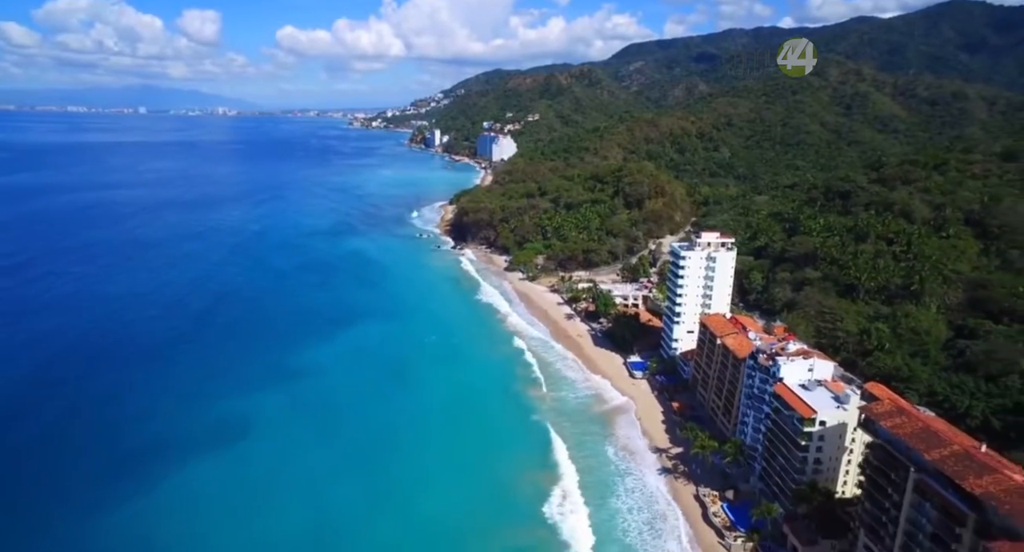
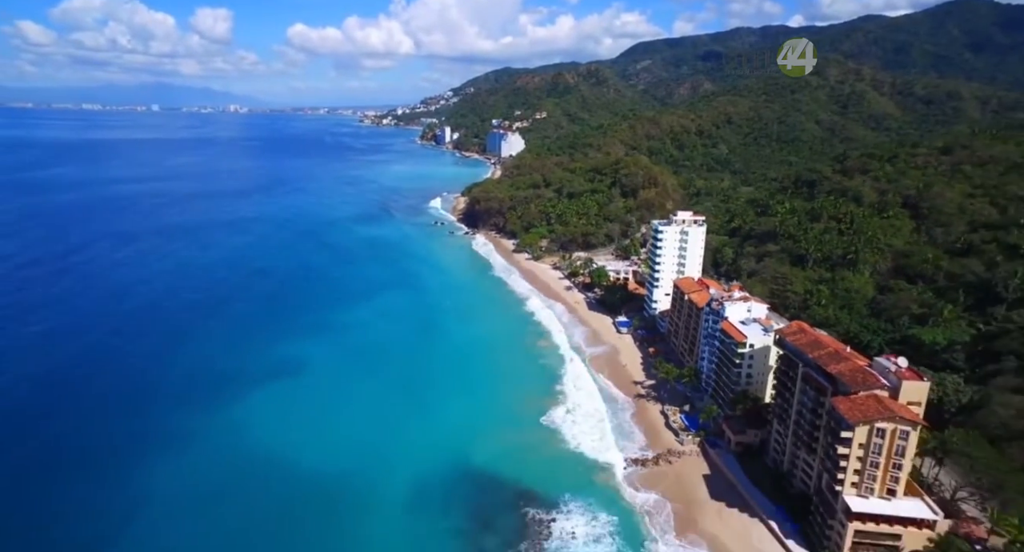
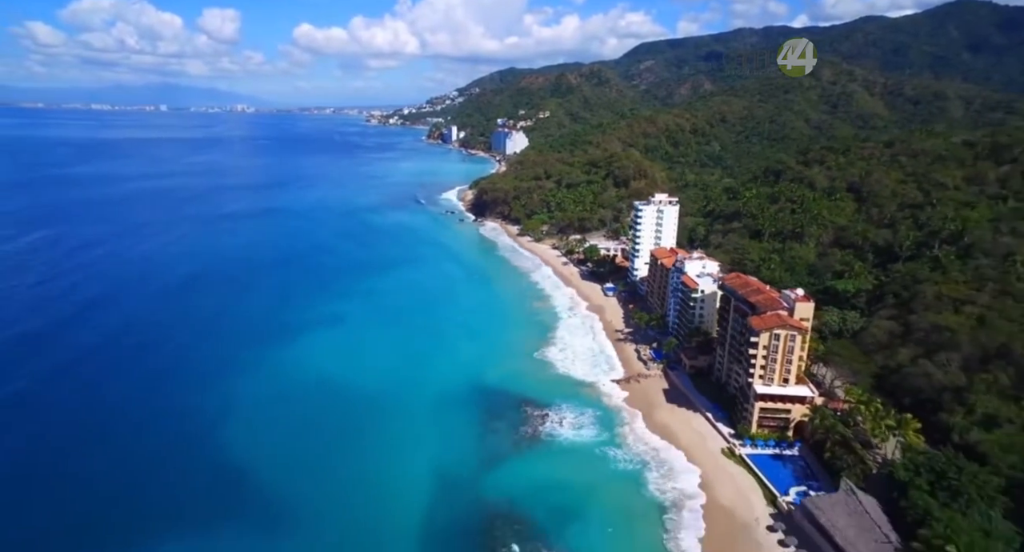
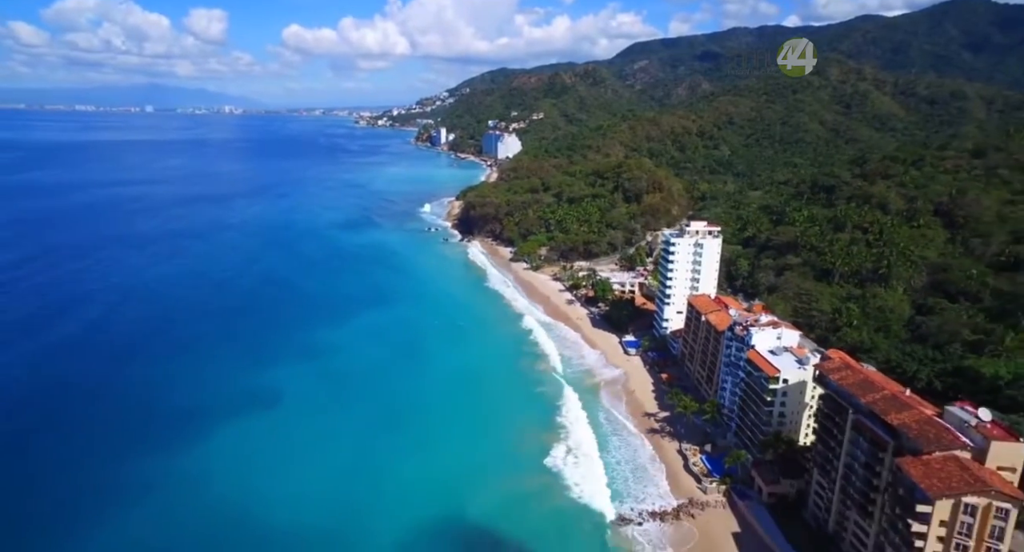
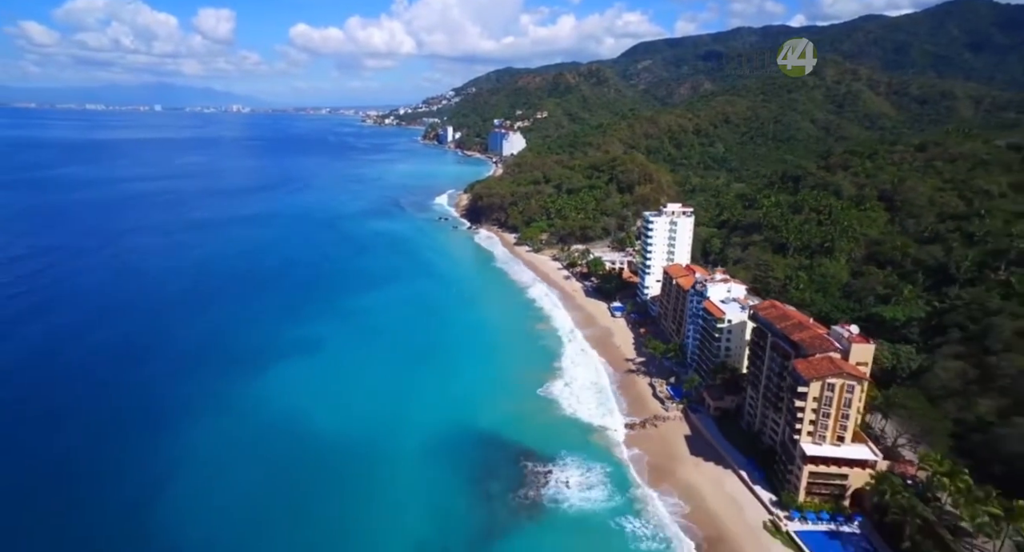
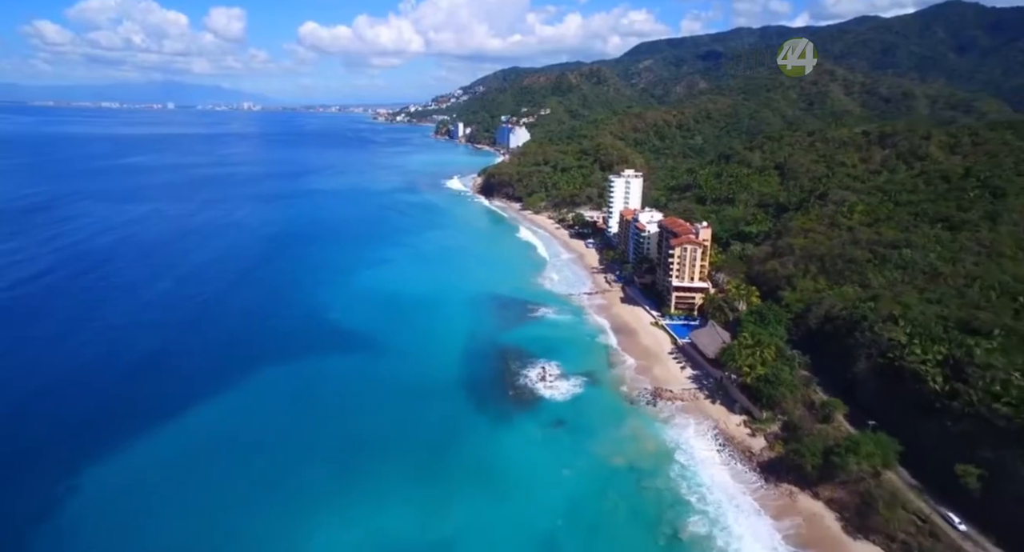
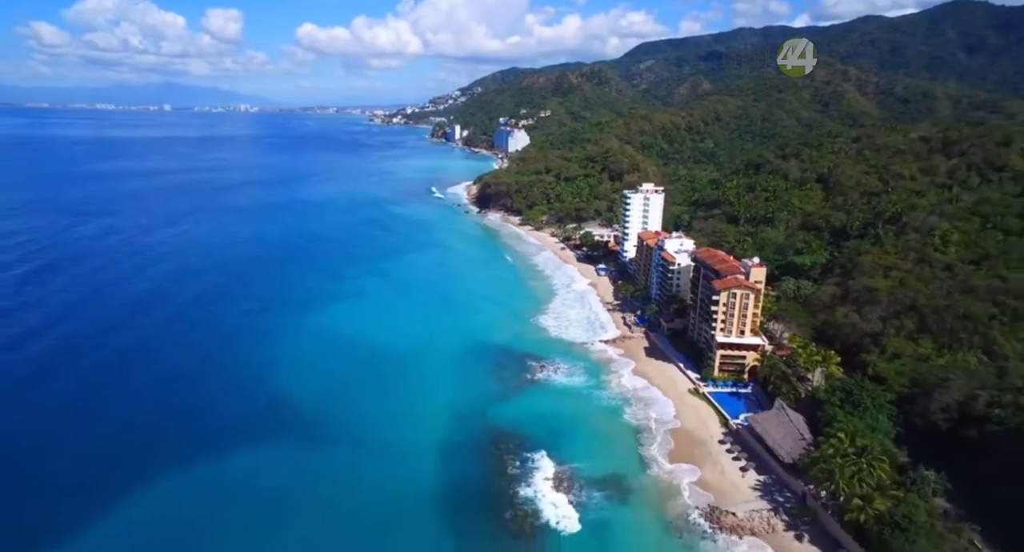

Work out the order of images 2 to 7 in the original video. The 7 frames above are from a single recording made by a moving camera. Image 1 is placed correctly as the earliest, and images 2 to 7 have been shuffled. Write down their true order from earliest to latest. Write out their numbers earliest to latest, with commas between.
4, 2, 5, 3, 7, 6
